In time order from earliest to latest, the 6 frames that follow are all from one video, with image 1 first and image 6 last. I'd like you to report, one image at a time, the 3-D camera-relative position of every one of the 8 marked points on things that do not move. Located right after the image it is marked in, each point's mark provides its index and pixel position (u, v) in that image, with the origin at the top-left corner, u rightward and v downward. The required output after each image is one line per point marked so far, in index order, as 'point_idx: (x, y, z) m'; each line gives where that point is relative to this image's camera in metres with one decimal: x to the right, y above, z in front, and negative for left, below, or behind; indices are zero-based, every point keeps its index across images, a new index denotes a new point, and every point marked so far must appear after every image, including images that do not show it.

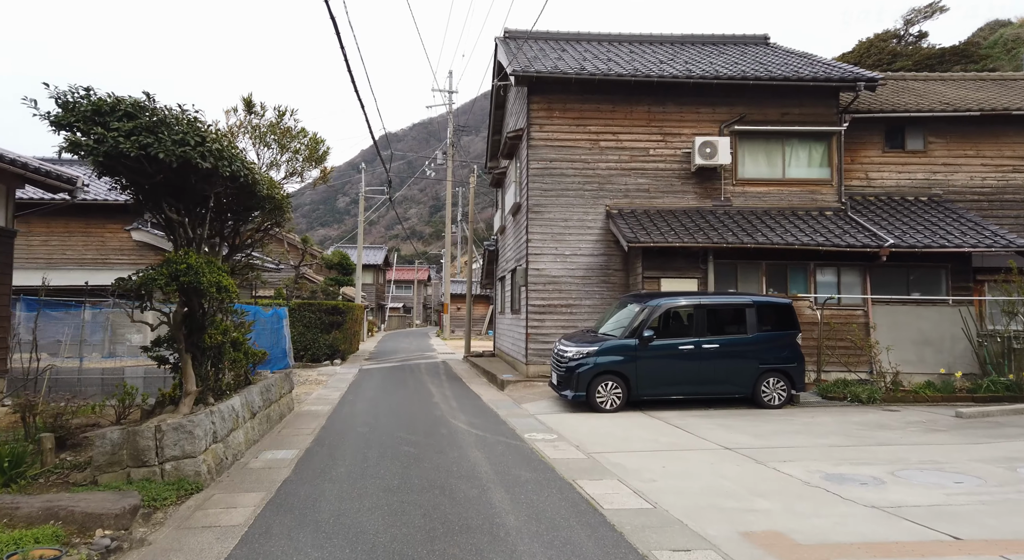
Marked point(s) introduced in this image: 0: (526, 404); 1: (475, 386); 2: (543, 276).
0: (+0.2, -2.1, +10.1) m
1: (-0.8, -2.3, +12.7) m
2: (+0.6, +0.1, +12.1) m
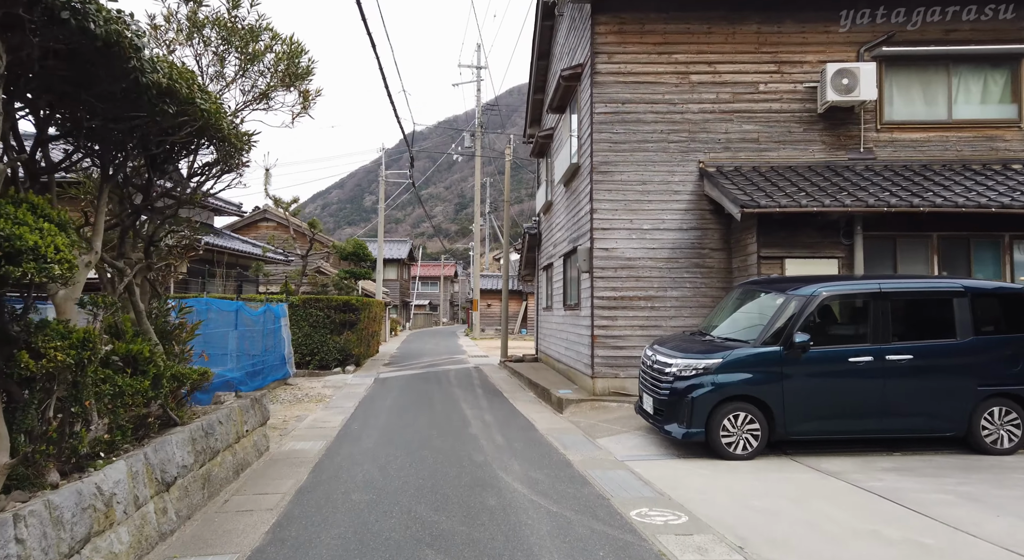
0: (+1.1, -1.9, +7.0) m
1: (+0.2, -2.0, +9.7) m
2: (+1.5, +0.3, +9.0) m
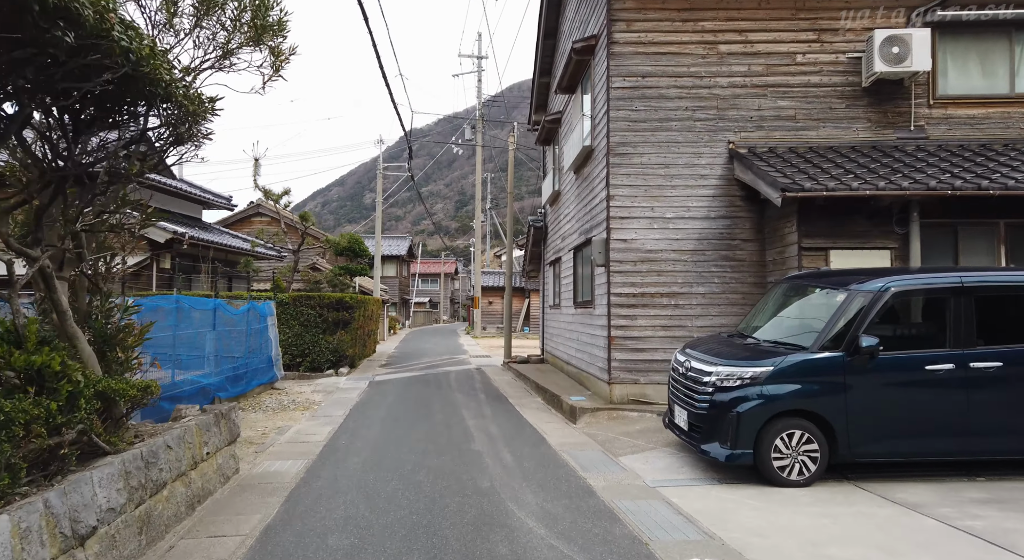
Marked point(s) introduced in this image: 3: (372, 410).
0: (+1.2, -1.8, +6.1) m
1: (+0.3, -1.9, +8.7) m
2: (+1.6, +0.4, +8.0) m
3: (-2.1, -2.0, +9.3) m
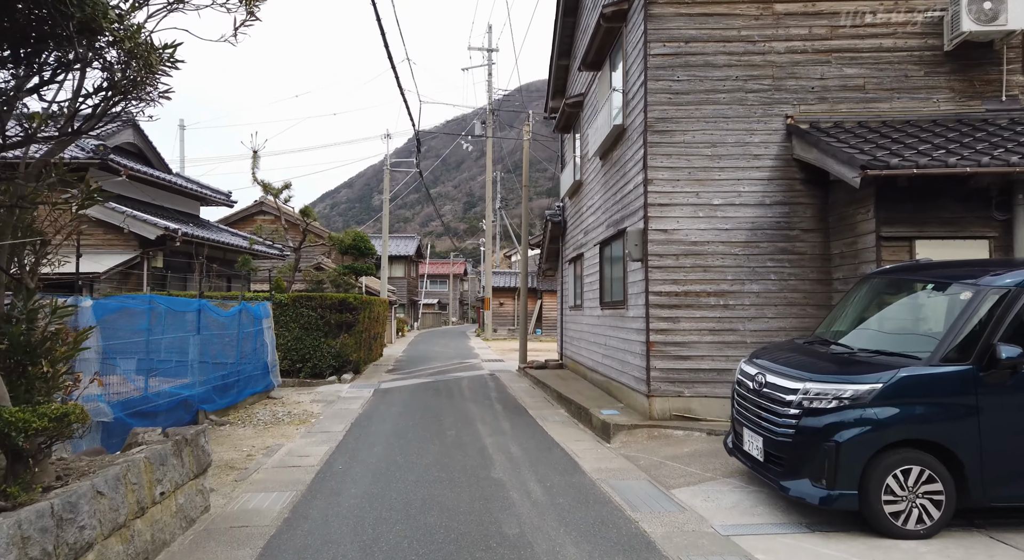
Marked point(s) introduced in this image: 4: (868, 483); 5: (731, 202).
0: (+1.4, -1.8, +5.0) m
1: (+0.5, -1.9, +7.7) m
2: (+1.9, +0.4, +7.0) m
3: (-1.9, -2.0, +8.2) m
4: (+2.3, -1.3, +3.9) m
5: (+2.5, +0.9, +6.9) m
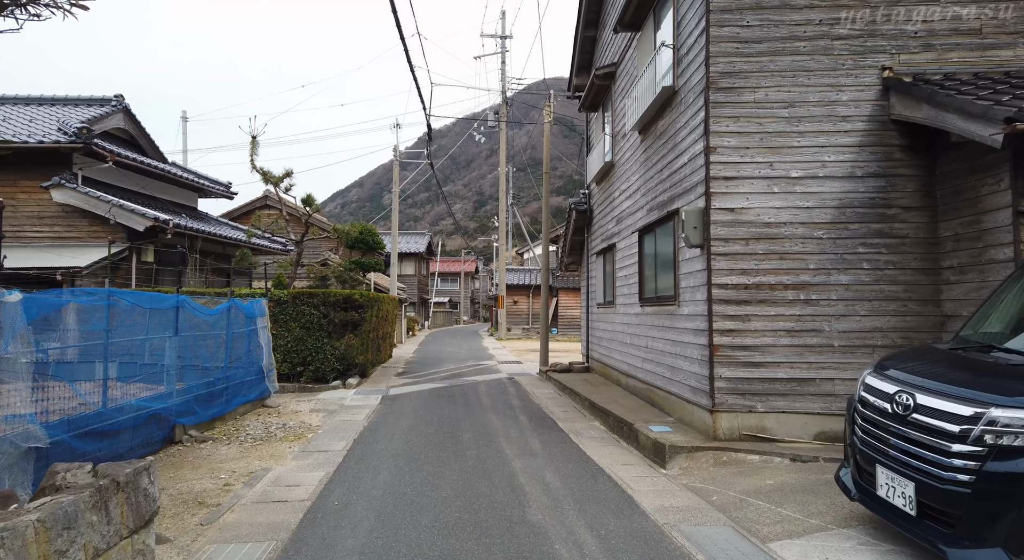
0: (+1.7, -1.7, +3.7) m
1: (+0.9, -1.8, +6.4) m
2: (+2.2, +0.5, +5.7) m
3: (-1.5, -1.9, +7.0) m
4: (+2.6, -1.2, +2.6) m
5: (+2.8, +1.0, +5.7) m
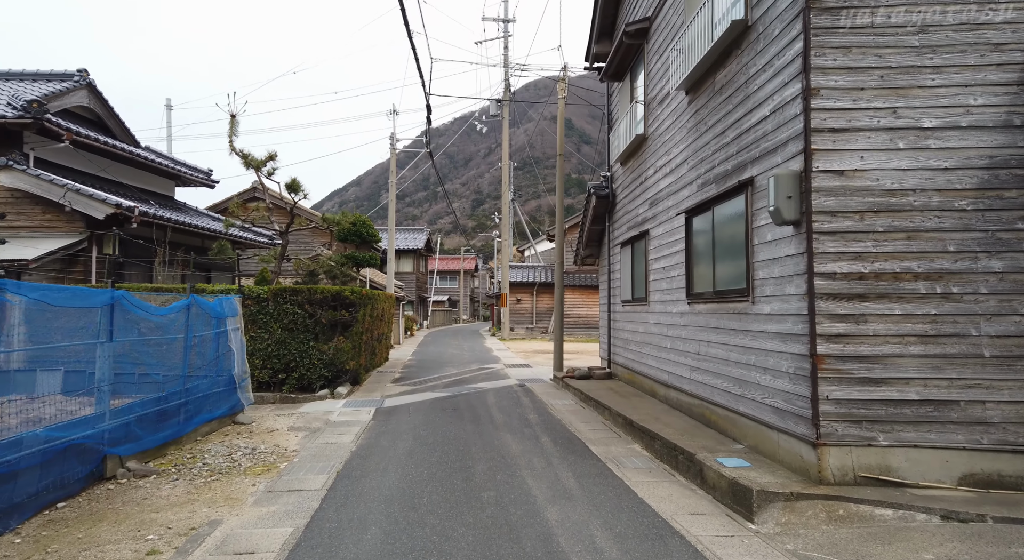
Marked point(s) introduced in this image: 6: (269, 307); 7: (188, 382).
0: (+1.9, -1.6, +2.3) m
1: (+1.1, -1.7, +4.9) m
2: (+2.4, +0.6, +4.2) m
3: (-1.3, -1.8, +5.5) m
4: (+2.8, -1.1, +1.1) m
5: (+3.1, +1.1, +4.2) m
6: (-4.0, -0.4, +9.9) m
7: (-3.7, -1.2, +6.9) m
